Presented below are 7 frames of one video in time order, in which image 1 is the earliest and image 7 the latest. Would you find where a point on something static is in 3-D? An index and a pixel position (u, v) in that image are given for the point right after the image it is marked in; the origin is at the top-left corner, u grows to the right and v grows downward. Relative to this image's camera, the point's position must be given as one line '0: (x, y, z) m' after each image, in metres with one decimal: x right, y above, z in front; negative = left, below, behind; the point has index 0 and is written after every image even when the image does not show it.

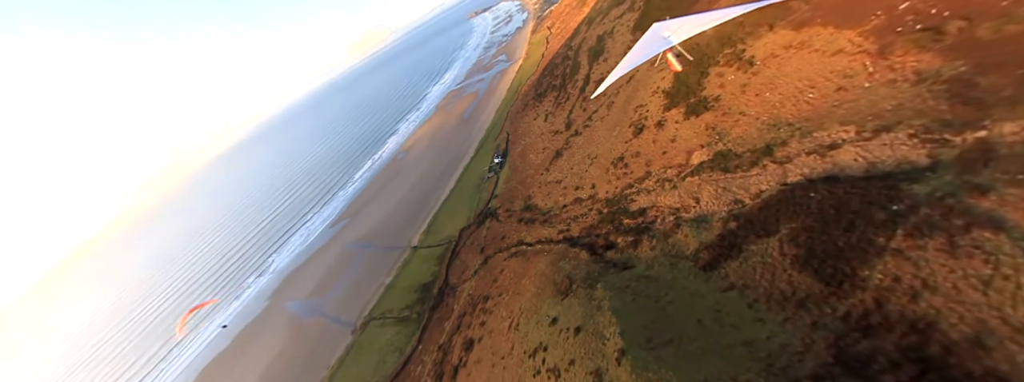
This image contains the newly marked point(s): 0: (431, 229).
0: (-4.4, -2.2, +19.4) m
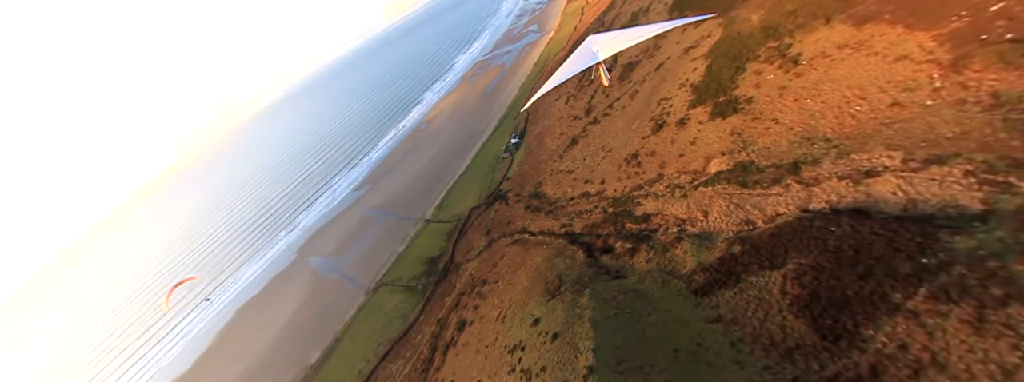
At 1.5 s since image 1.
0: (-3.8, -0.9, +19.6) m
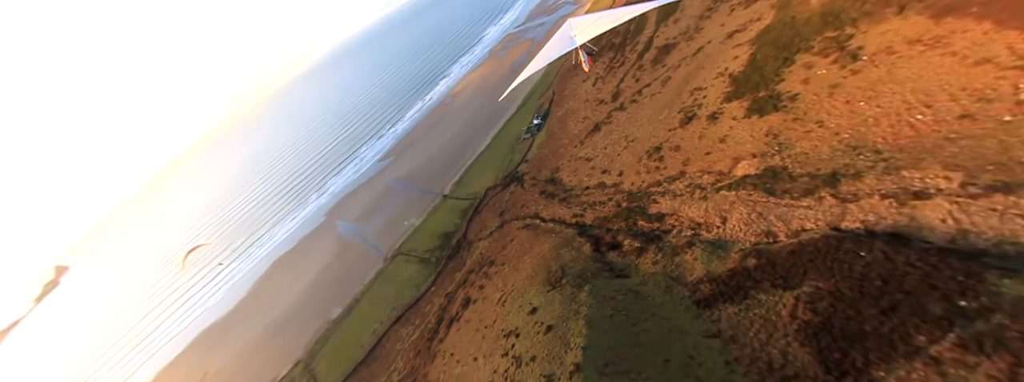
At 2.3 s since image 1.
0: (-2.8, +0.4, +19.7) m
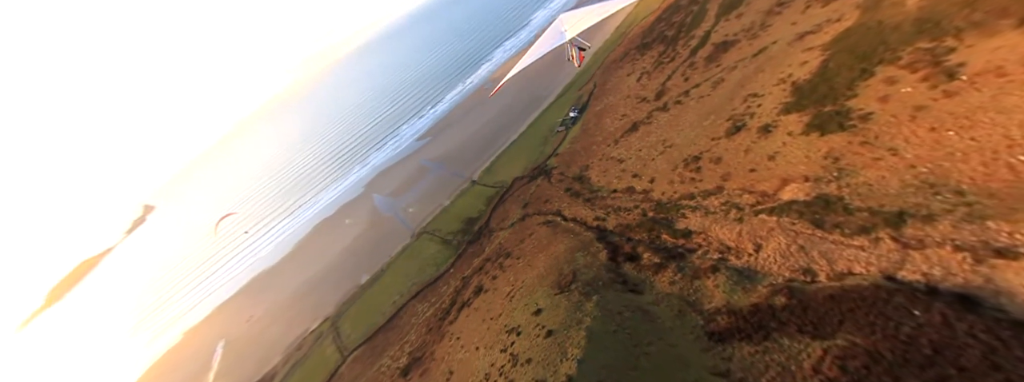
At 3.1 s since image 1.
0: (-1.2, +1.2, +19.6) m
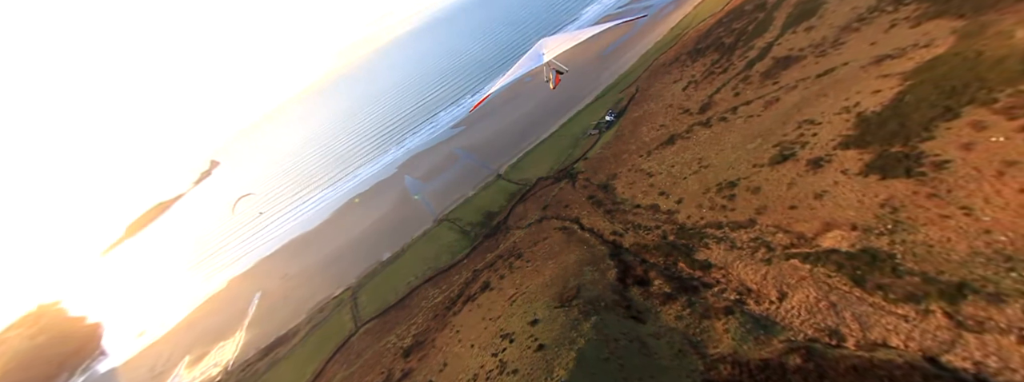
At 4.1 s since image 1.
0: (+0.4, +1.4, +19.3) m
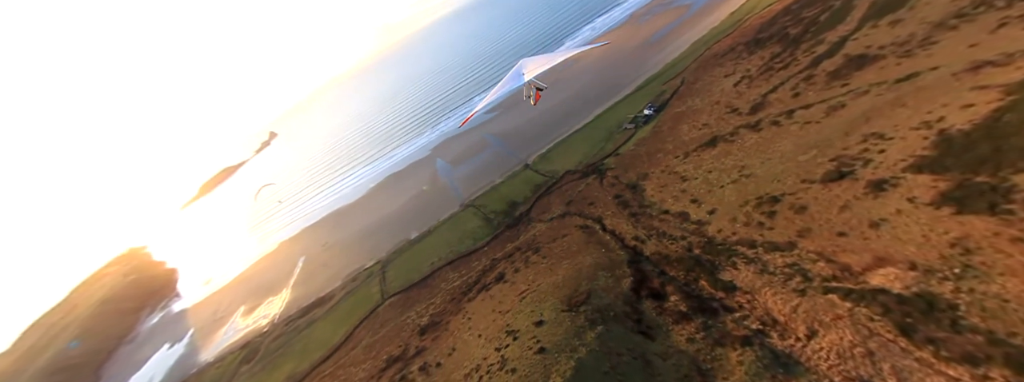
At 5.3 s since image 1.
0: (+2.0, +2.0, +18.7) m
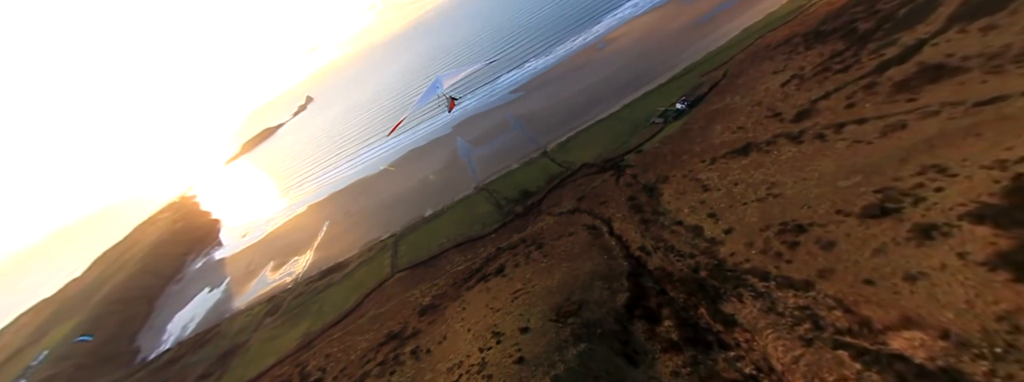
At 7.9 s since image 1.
0: (+2.9, +2.5, +17.9) m
